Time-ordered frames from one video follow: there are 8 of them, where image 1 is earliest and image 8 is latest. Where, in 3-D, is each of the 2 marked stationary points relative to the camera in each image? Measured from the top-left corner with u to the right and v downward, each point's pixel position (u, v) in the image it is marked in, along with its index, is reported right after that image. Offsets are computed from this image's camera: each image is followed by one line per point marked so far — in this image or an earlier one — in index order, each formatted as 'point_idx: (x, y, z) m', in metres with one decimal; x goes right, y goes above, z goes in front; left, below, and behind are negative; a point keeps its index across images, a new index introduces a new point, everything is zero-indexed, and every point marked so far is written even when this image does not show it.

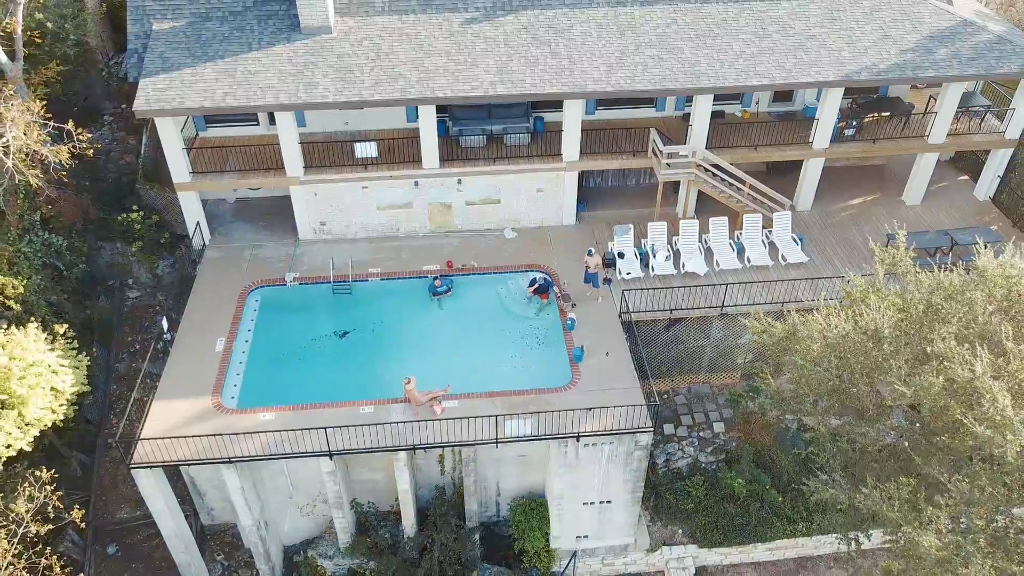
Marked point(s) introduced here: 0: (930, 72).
0: (+9.5, +4.9, +18.6) m
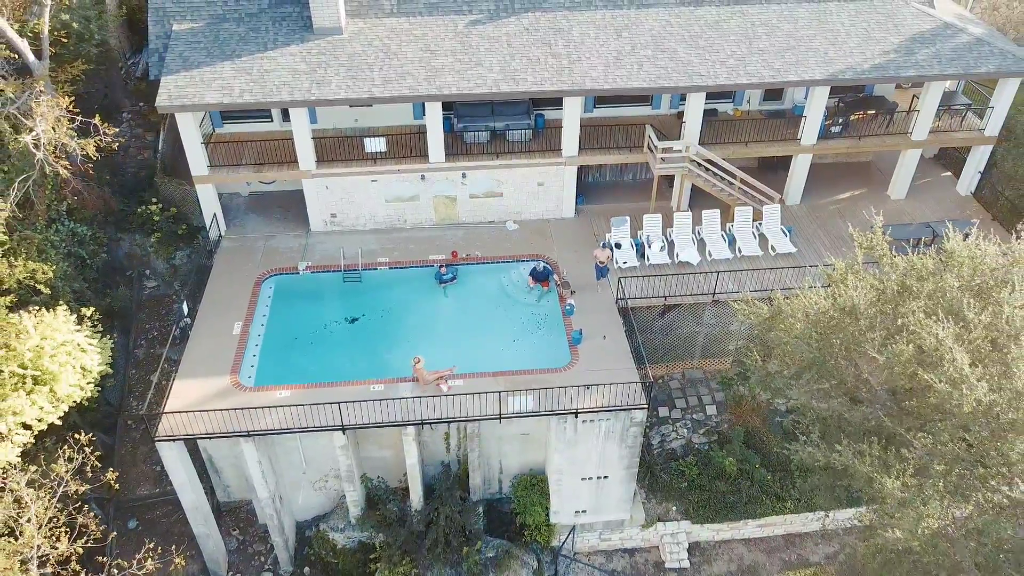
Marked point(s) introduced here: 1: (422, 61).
0: (+9.5, +5.2, +19.5) m
1: (-2.2, +5.4, +19.5) m
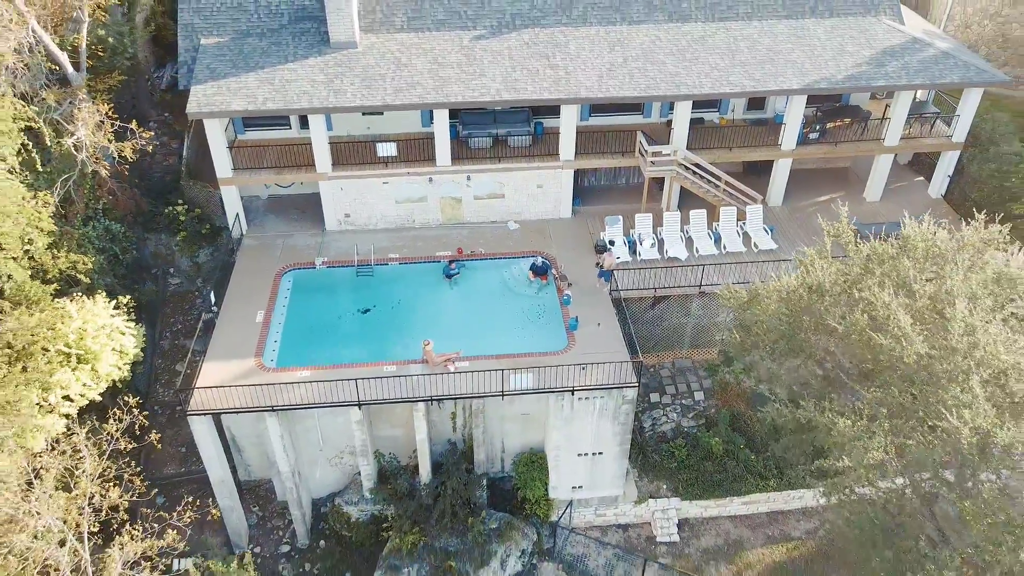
0: (+9.6, +5.3, +21.2) m
1: (-2.1, +5.6, +21.2) m
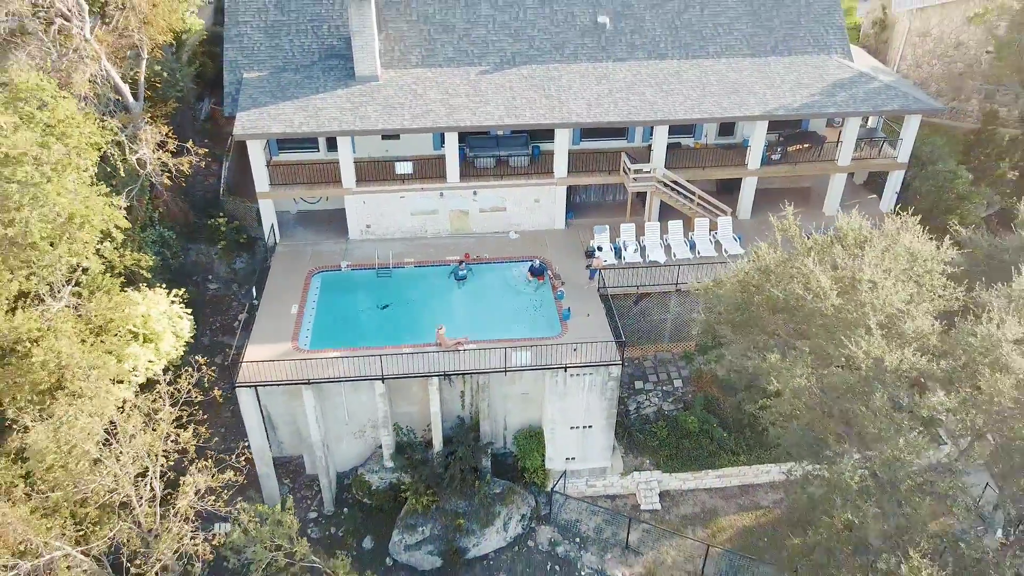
0: (+9.6, +5.4, +24.6) m
1: (-2.1, +5.6, +24.6) m
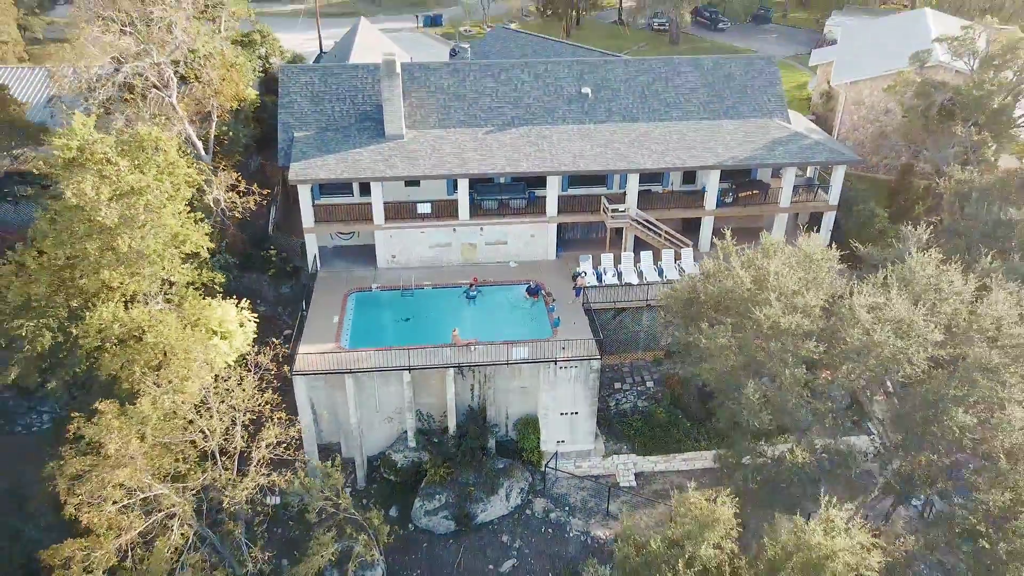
0: (+9.6, +4.7, +30.4) m
1: (-2.1, +5.0, +30.4) m
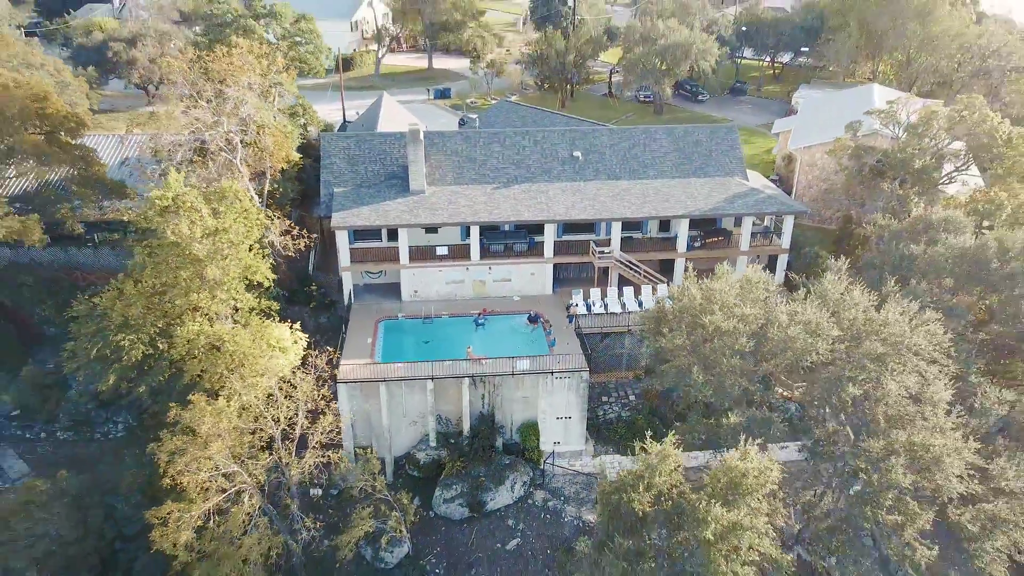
0: (+9.7, +3.4, +36.6) m
1: (-1.9, +3.7, +36.5) m
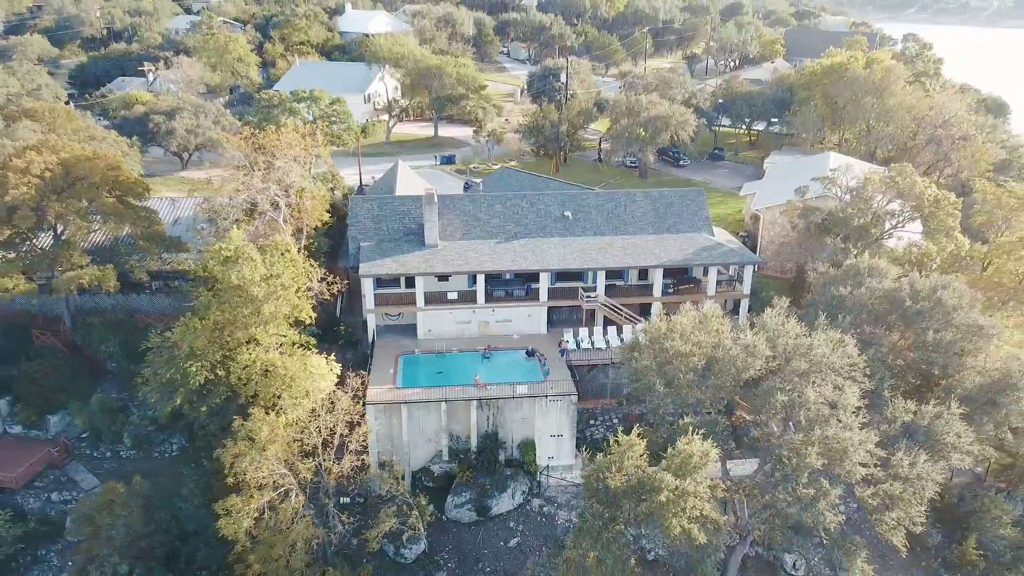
0: (+9.7, +1.4, +43.0) m
1: (-1.9, +1.6, +42.9) m
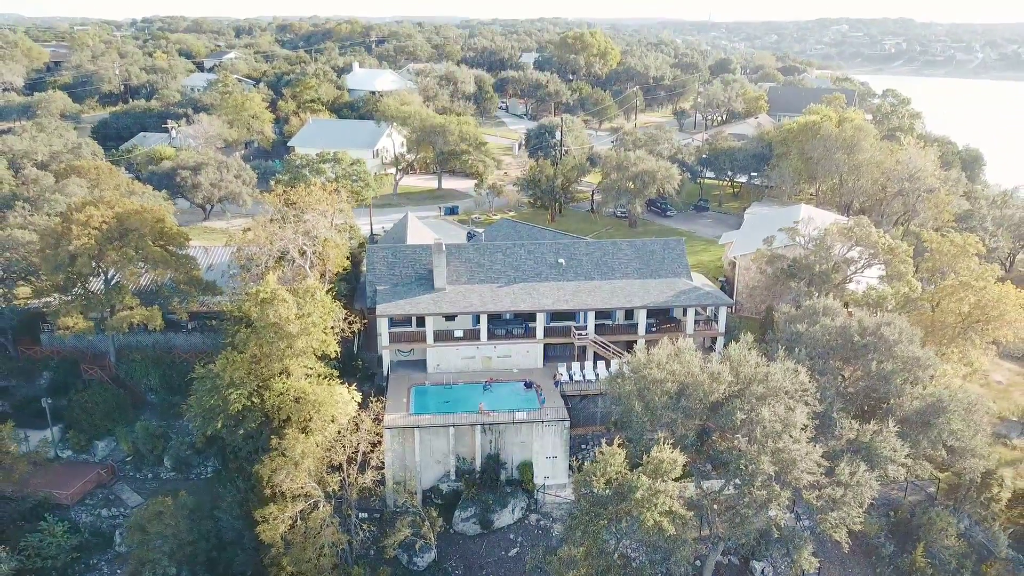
0: (+9.7, -0.9, +48.3) m
1: (-2.0, -0.7, +48.2) m
